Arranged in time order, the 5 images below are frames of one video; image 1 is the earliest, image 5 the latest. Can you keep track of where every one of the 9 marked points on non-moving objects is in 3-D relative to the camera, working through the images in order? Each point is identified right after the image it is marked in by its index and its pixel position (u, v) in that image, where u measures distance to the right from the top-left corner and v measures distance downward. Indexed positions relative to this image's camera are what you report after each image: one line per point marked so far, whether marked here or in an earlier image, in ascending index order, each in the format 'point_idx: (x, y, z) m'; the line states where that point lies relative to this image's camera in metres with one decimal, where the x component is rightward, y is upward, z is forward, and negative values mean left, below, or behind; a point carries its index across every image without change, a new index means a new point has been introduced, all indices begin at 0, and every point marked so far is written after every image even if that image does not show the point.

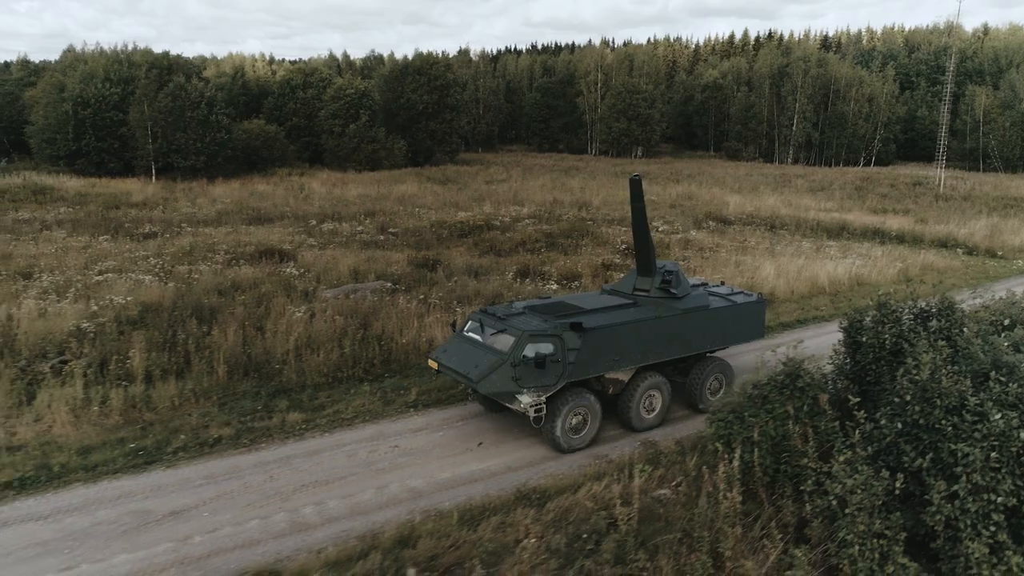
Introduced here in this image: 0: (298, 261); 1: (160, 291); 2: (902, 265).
0: (-4.7, +0.6, +17.7) m
1: (-6.1, -0.1, +14.1) m
2: (+9.3, +0.5, +19.4) m
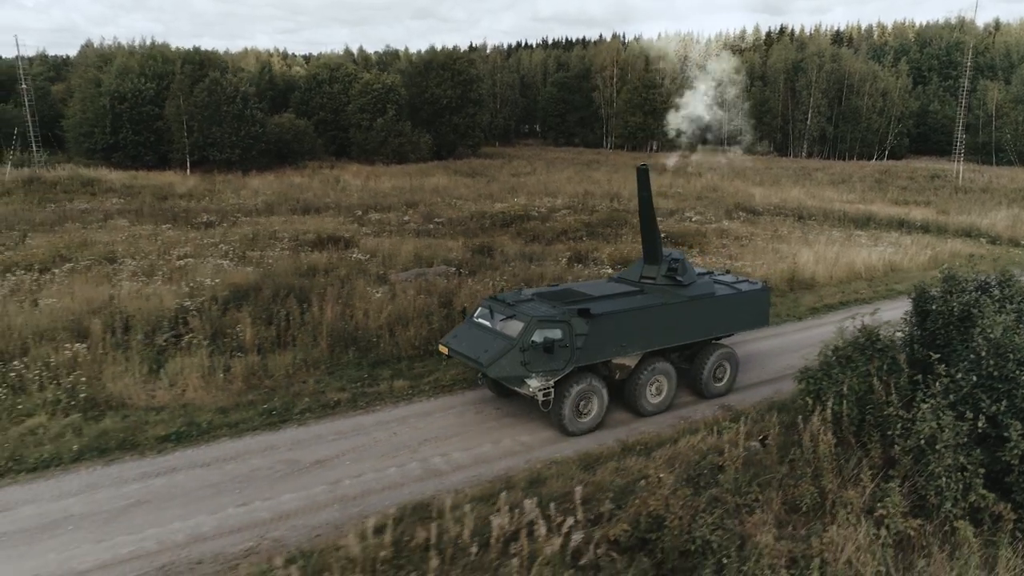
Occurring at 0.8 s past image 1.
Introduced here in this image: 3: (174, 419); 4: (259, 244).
0: (-3.5, +0.9, +18.7) m
1: (-4.9, +0.2, +15.1) m
2: (+10.5, +0.8, +20.3) m
3: (-3.9, -1.5, +9.3) m
4: (-5.9, +1.1, +19.1) m
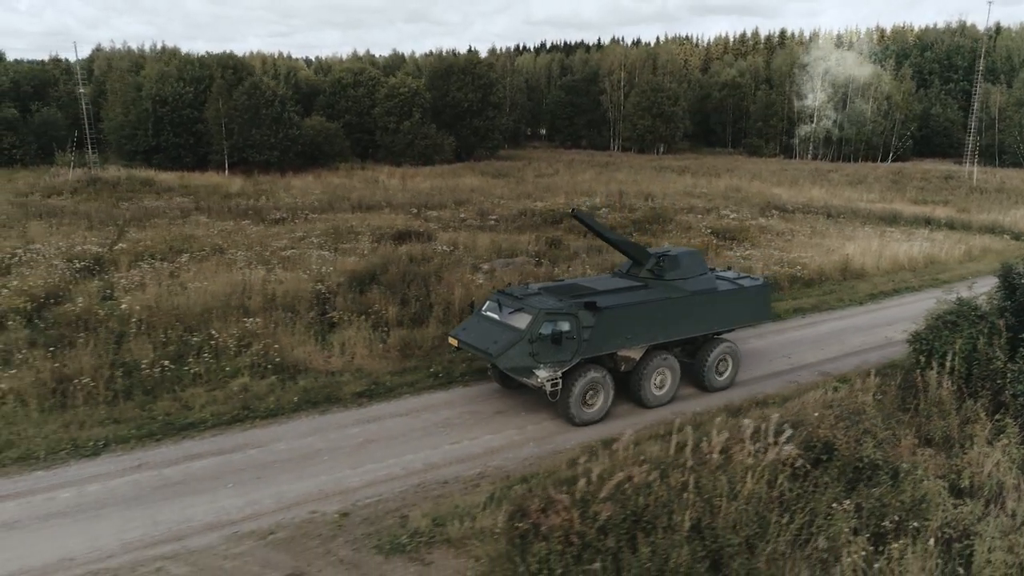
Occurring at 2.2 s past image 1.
0: (-1.8, +1.2, +20.1) m
1: (-3.2, +0.5, +16.5) m
2: (+12.2, +1.1, +21.9) m
3: (-2.0, -1.2, +10.7) m
4: (-4.2, +1.3, +20.6) m
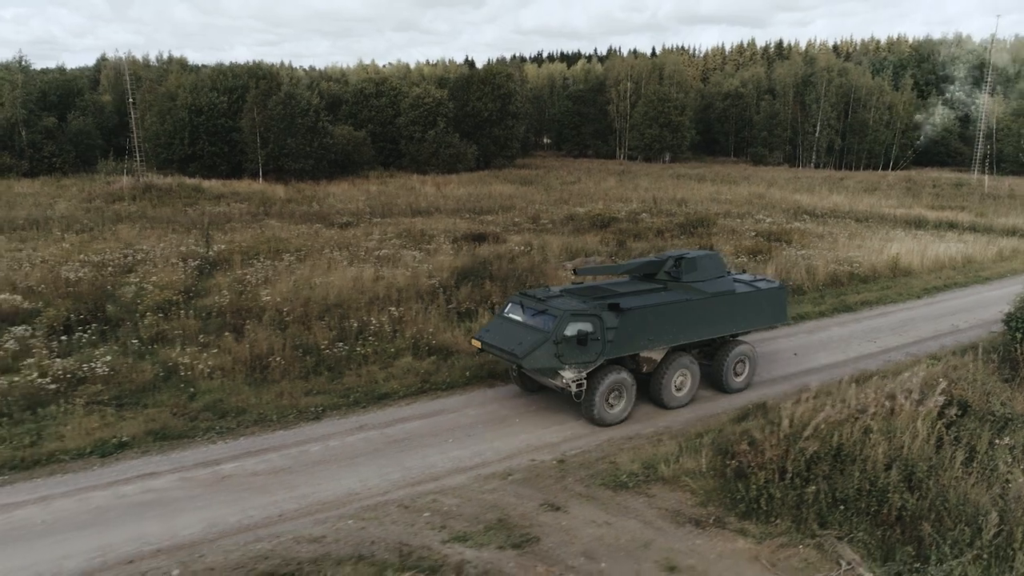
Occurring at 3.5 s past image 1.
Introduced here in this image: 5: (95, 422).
0: (0.0, +1.2, +21.5) m
1: (-1.4, +0.6, +17.8) m
2: (+13.9, +1.1, +23.5) m
3: (-0.1, -1.1, +12.0) m
4: (-2.5, +1.3, +21.9) m
5: (-4.7, -1.5, +9.3) m
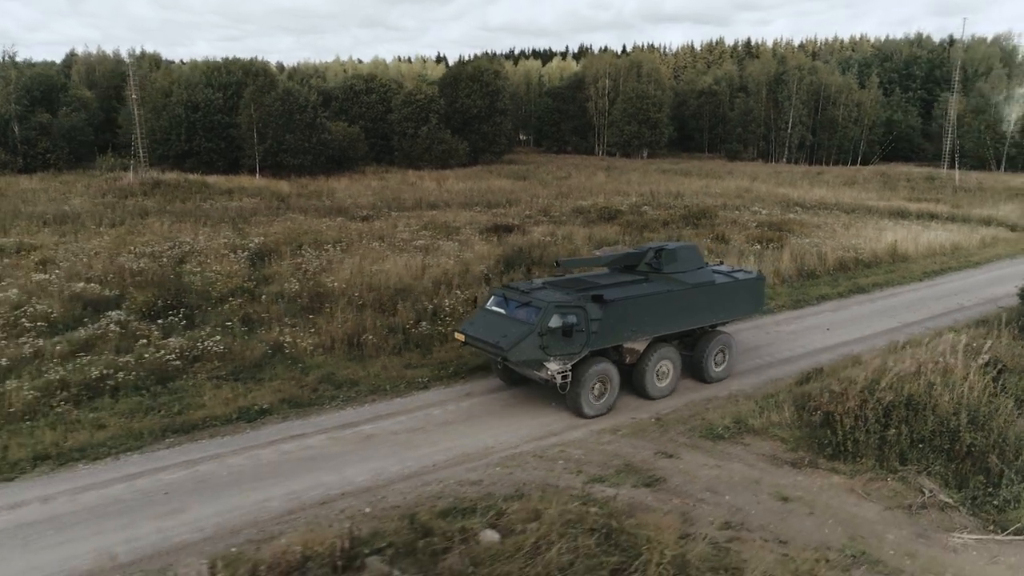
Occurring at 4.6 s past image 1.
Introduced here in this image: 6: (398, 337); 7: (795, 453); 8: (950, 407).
0: (+0.6, +1.5, +22.5) m
1: (-0.6, +0.9, +18.8) m
2: (+14.4, +1.6, +25.1) m
3: (+1.0, -0.8, +13.2) m
4: (-1.8, +1.6, +22.9) m
5: (-3.5, -1.3, +10.2) m
6: (-1.7, -0.7, +12.3) m
7: (+3.0, -1.7, +8.6) m
8: (+4.7, -1.3, +8.7) m
